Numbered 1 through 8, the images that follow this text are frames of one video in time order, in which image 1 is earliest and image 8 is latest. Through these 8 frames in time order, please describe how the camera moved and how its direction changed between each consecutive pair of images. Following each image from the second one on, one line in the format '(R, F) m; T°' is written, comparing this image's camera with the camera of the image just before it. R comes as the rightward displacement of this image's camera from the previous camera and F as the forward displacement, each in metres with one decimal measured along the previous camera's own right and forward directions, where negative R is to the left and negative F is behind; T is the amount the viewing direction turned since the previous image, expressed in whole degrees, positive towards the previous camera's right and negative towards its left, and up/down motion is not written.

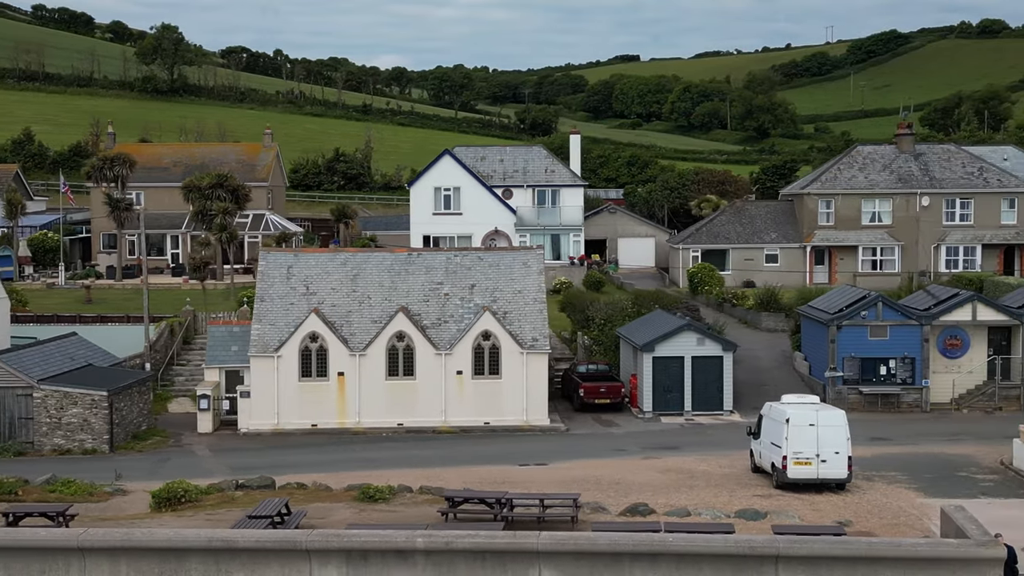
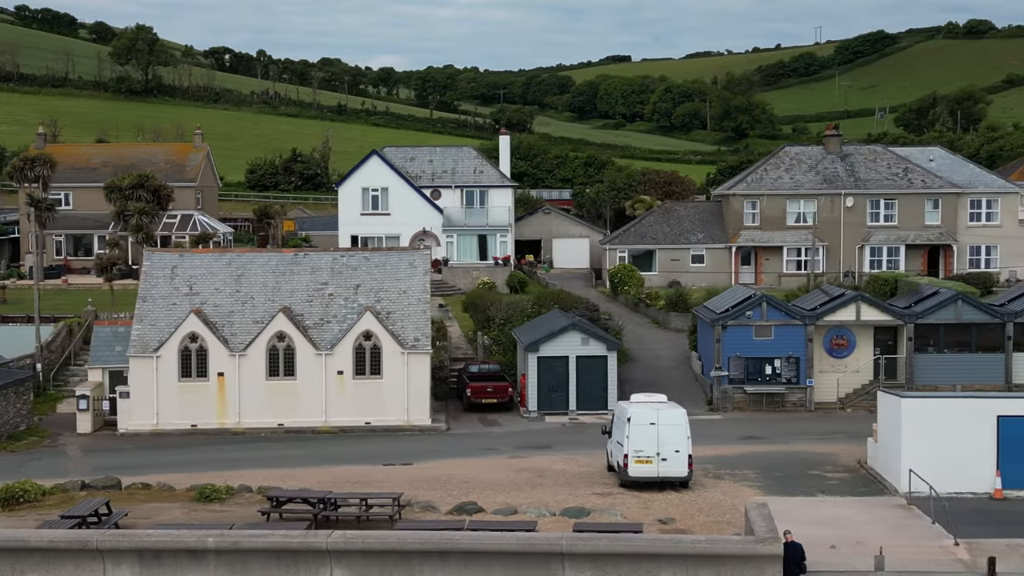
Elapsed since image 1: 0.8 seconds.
(+2.7, -0.1) m; +1°
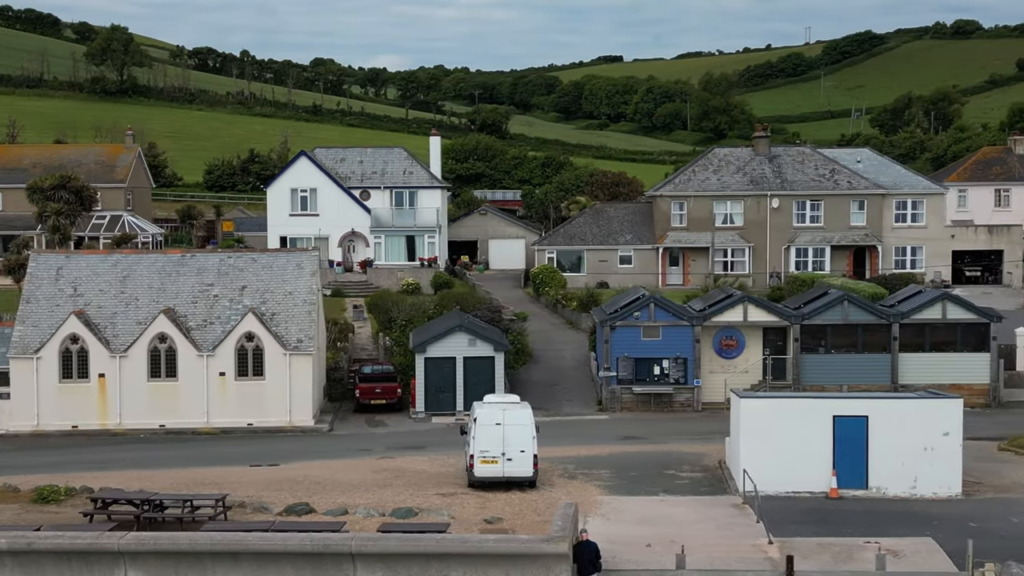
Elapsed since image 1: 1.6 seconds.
(+2.7, -0.1) m; +1°
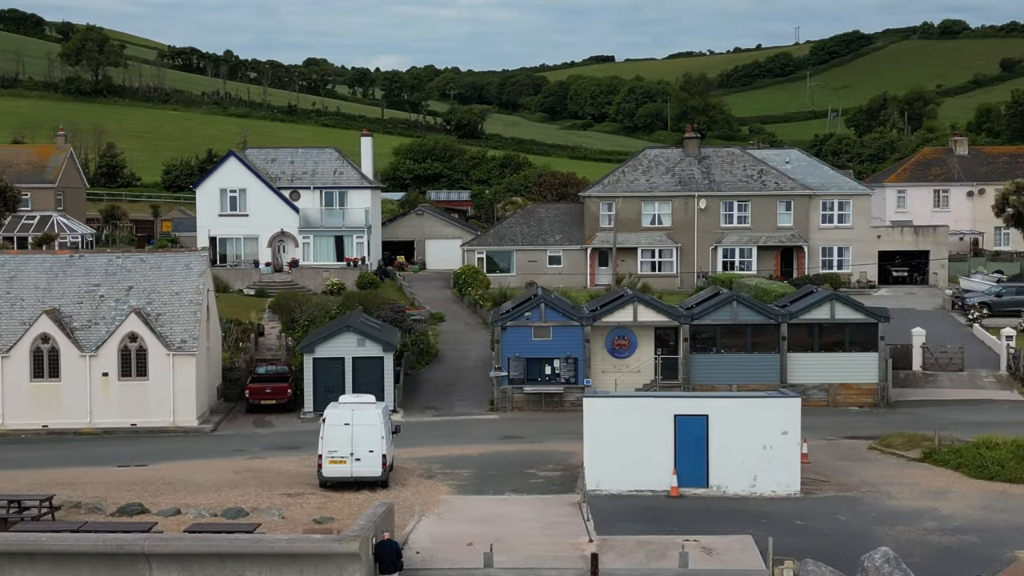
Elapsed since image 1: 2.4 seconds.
(+2.6, -0.1) m; +1°
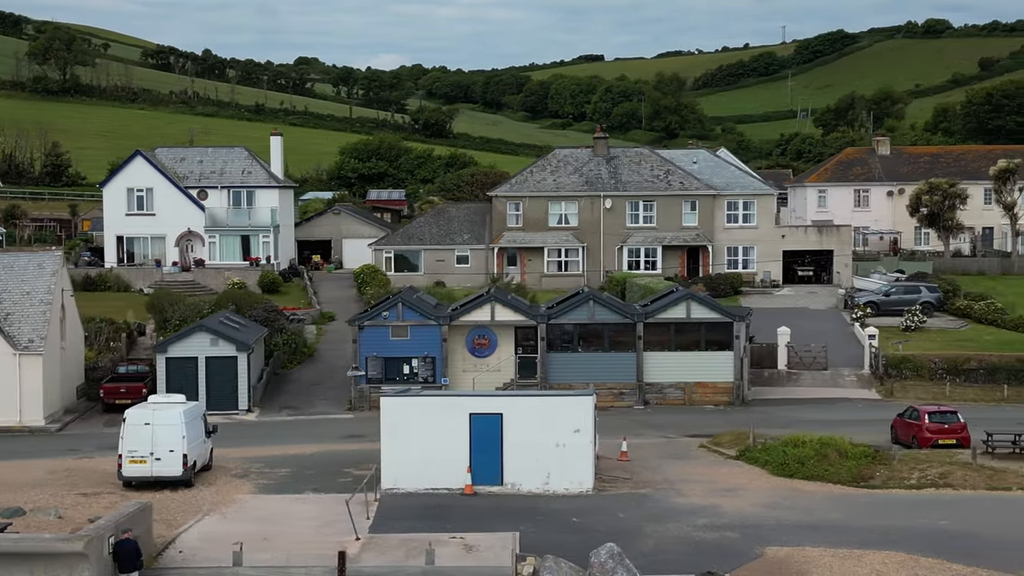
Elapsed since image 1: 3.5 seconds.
(+3.5, -0.2) m; +1°
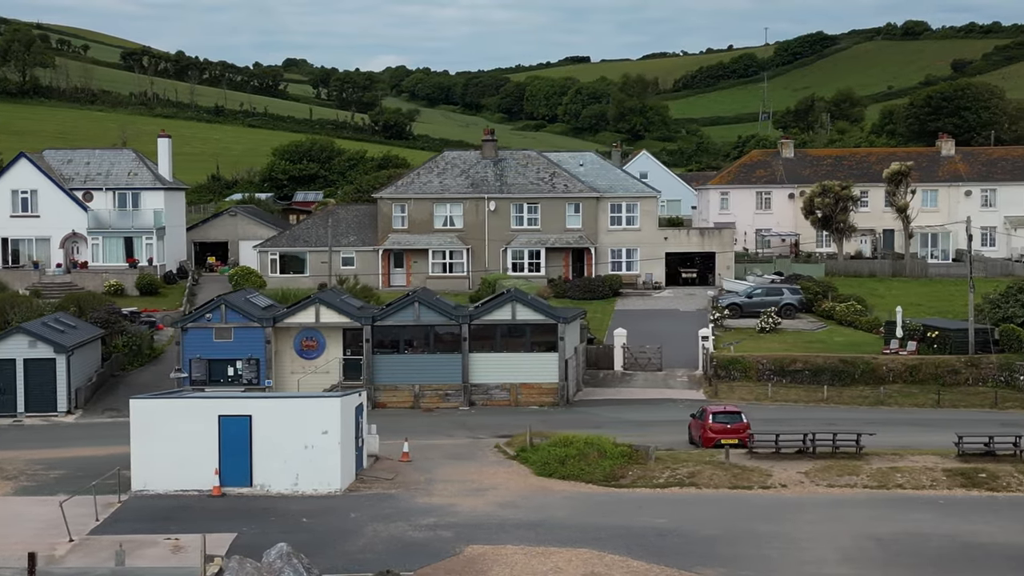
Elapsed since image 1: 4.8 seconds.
(+4.3, -0.2) m; +1°
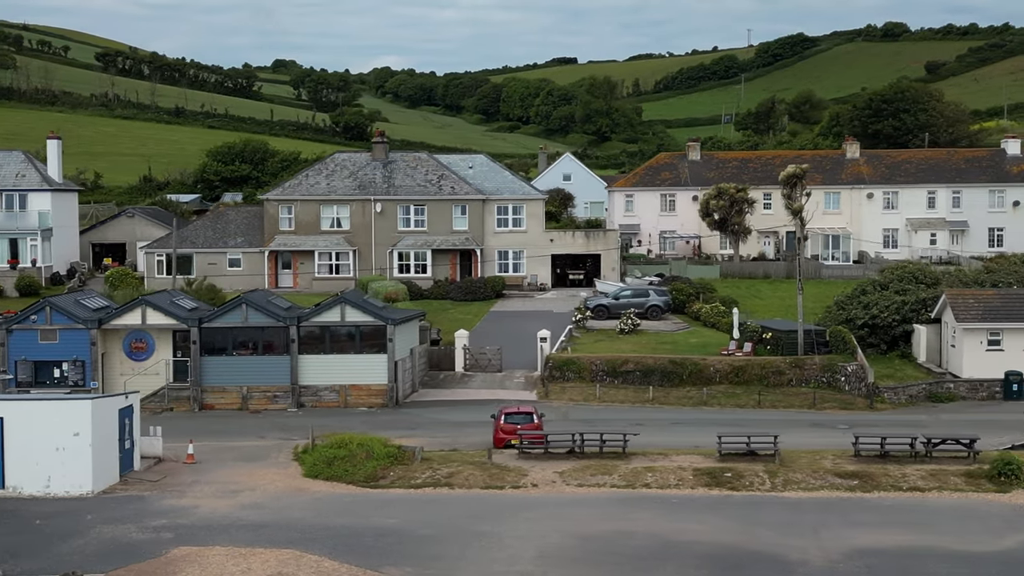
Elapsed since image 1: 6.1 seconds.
(+4.2, -0.2) m; +1°
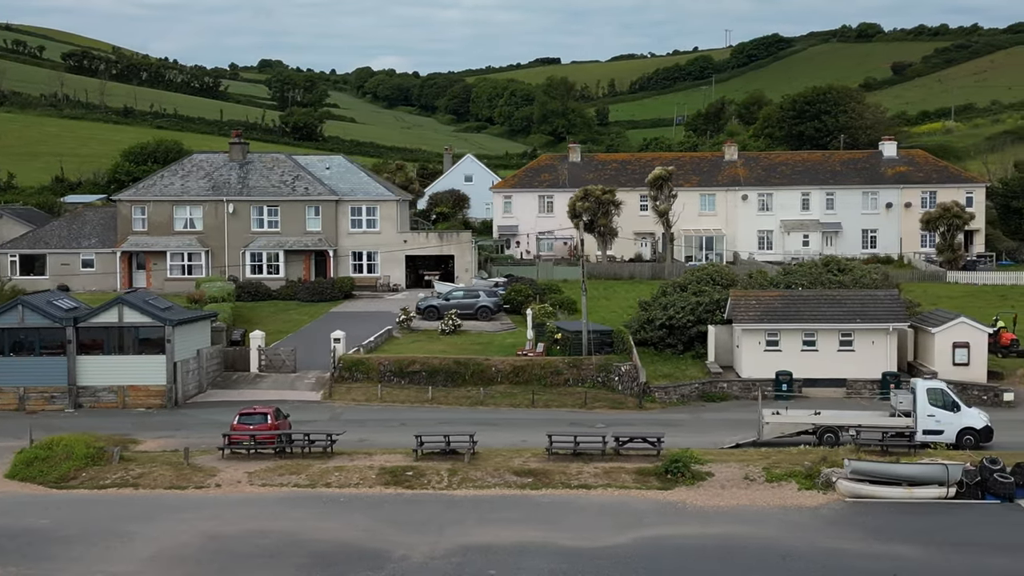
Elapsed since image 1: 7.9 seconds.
(+5.5, -0.4) m; +1°
